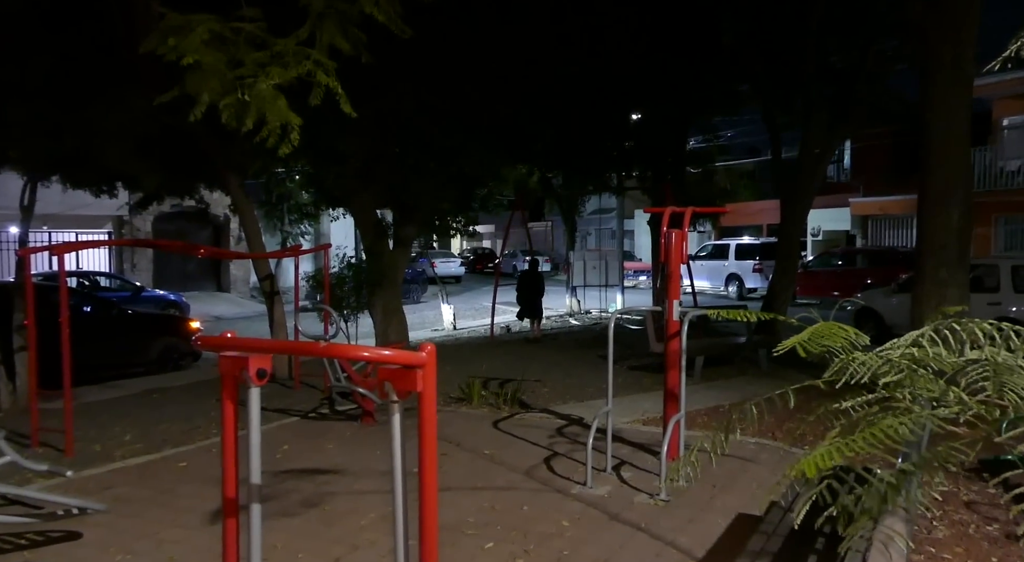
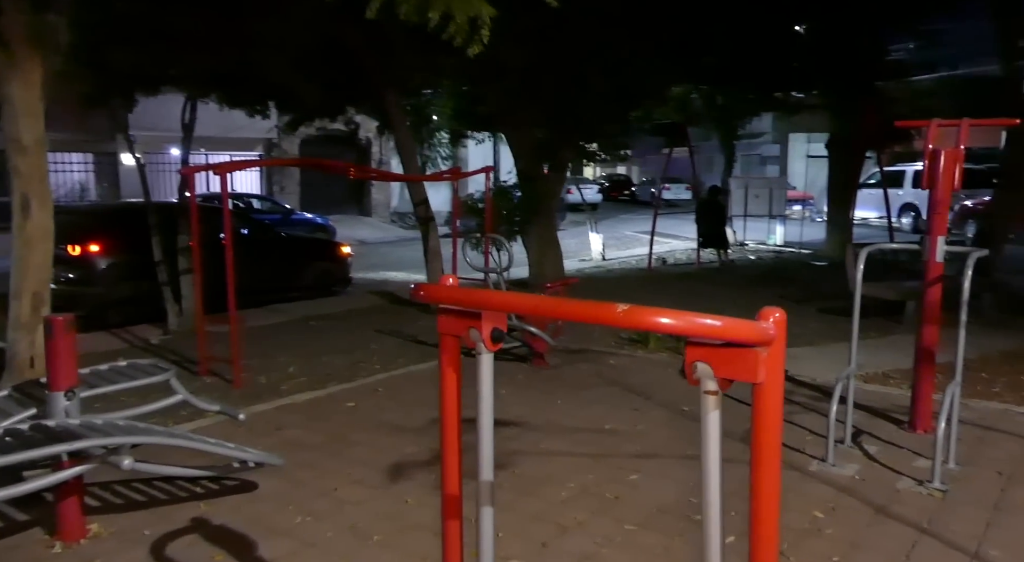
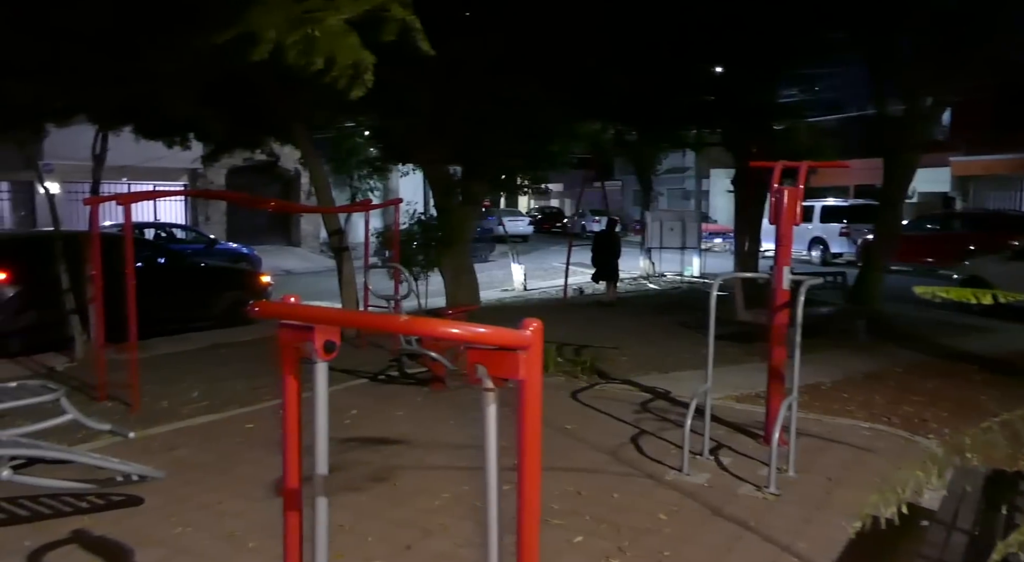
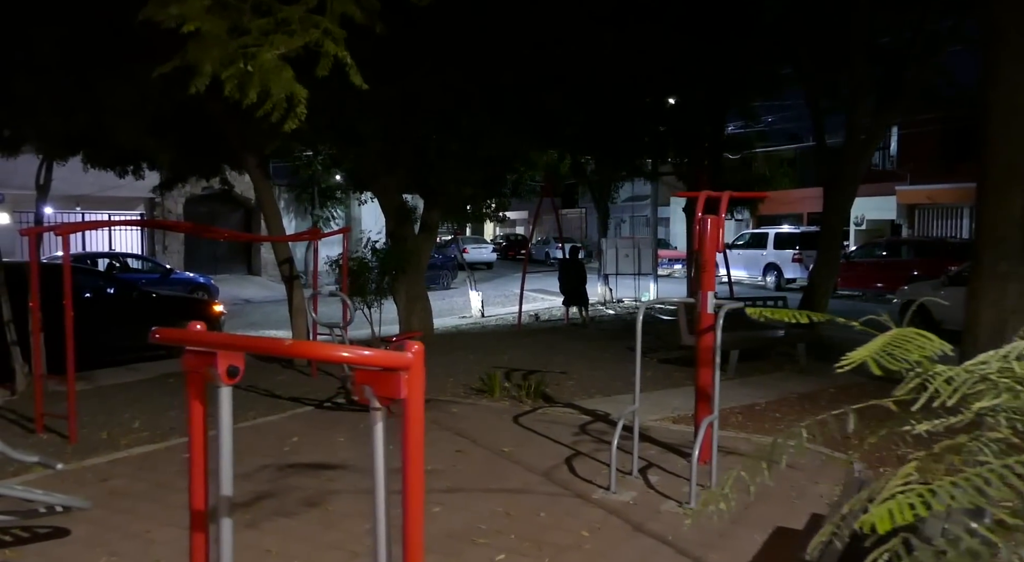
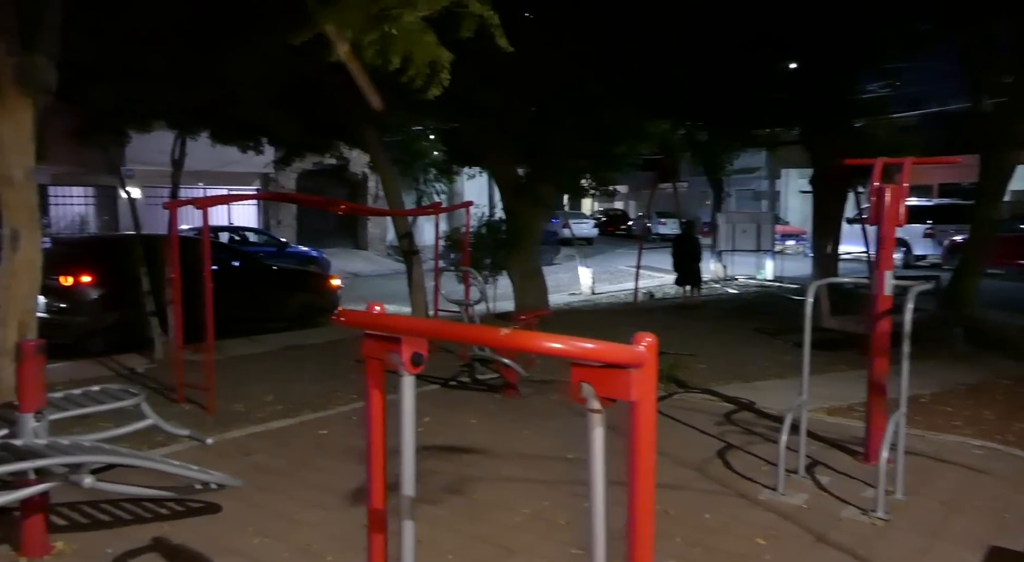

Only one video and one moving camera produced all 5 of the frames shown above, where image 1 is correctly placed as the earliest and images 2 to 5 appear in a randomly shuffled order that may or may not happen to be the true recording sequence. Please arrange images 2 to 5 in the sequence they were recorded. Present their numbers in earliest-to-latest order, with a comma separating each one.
4, 3, 5, 2
